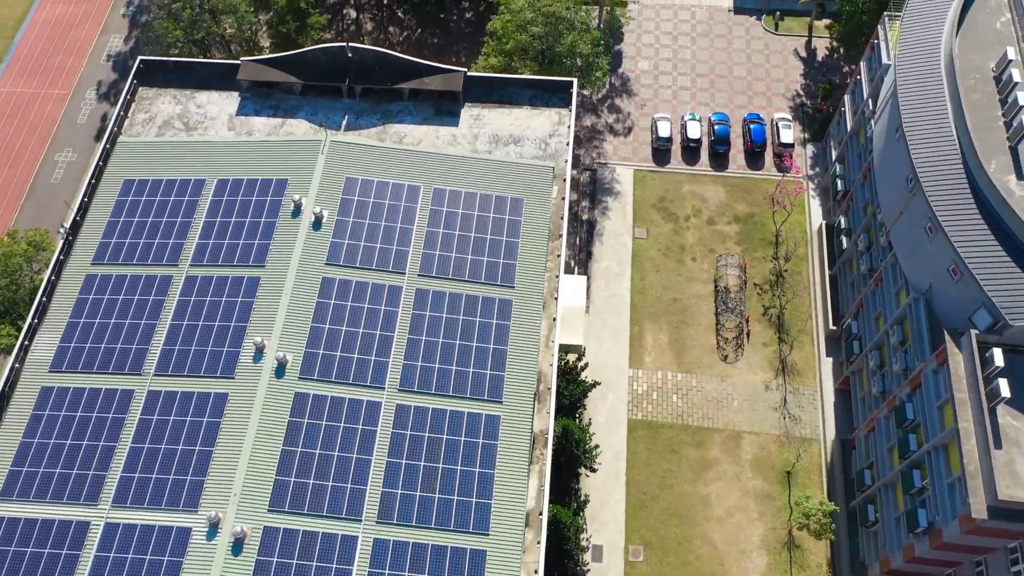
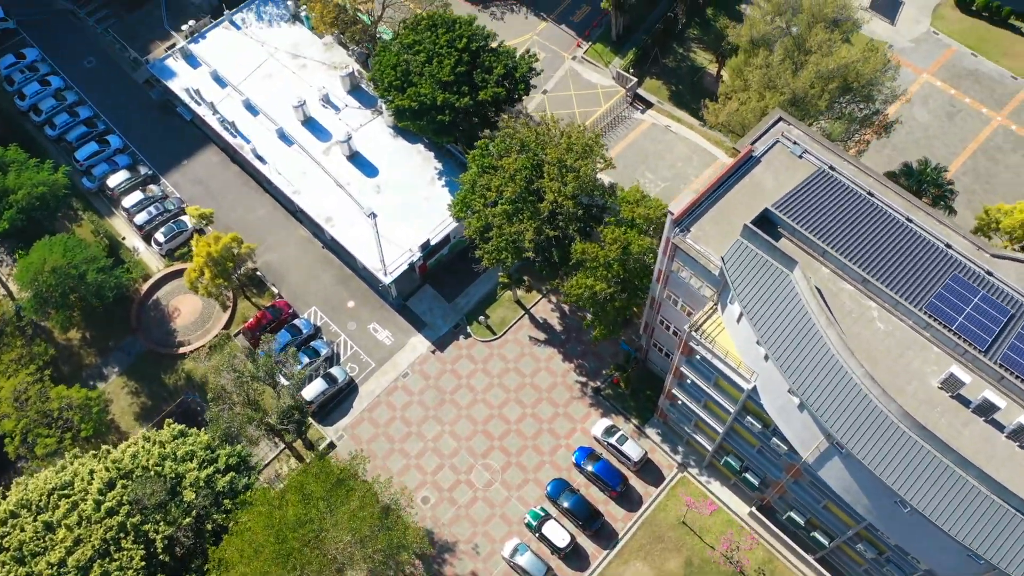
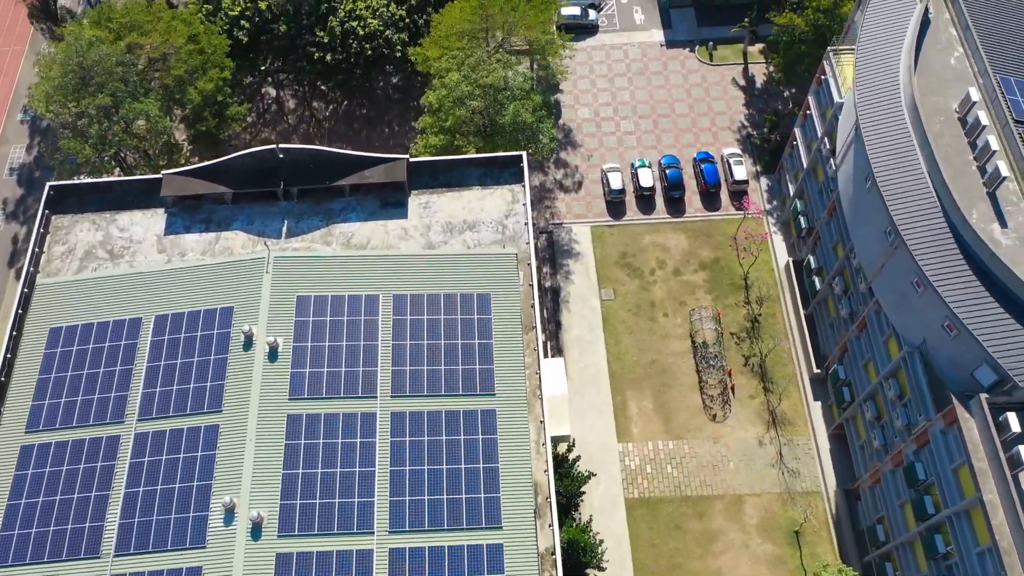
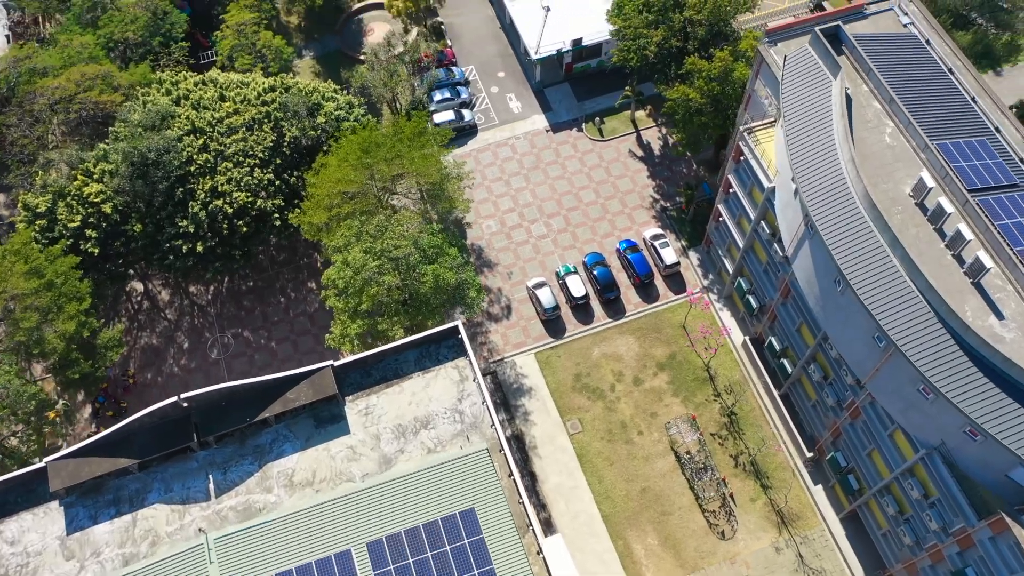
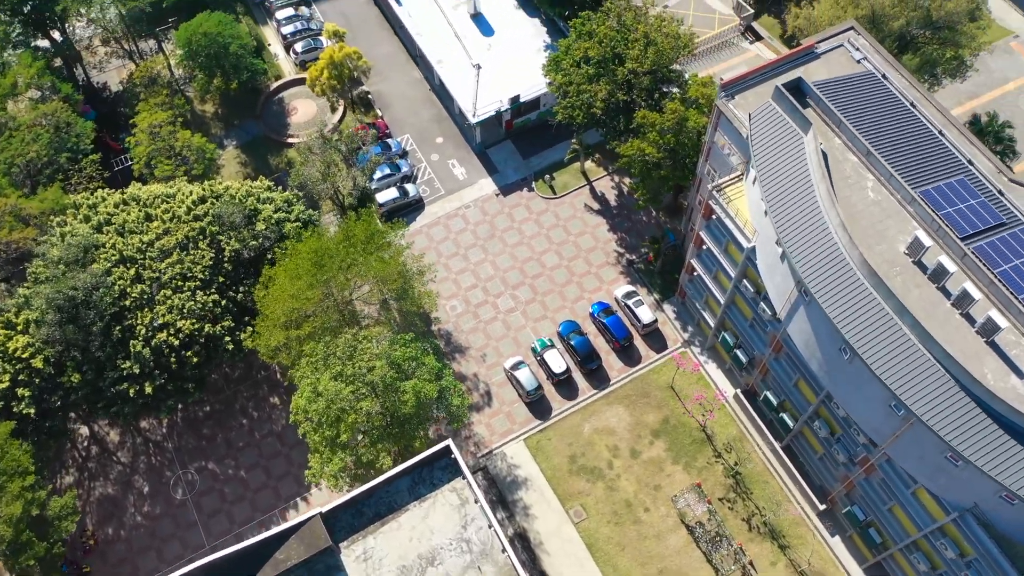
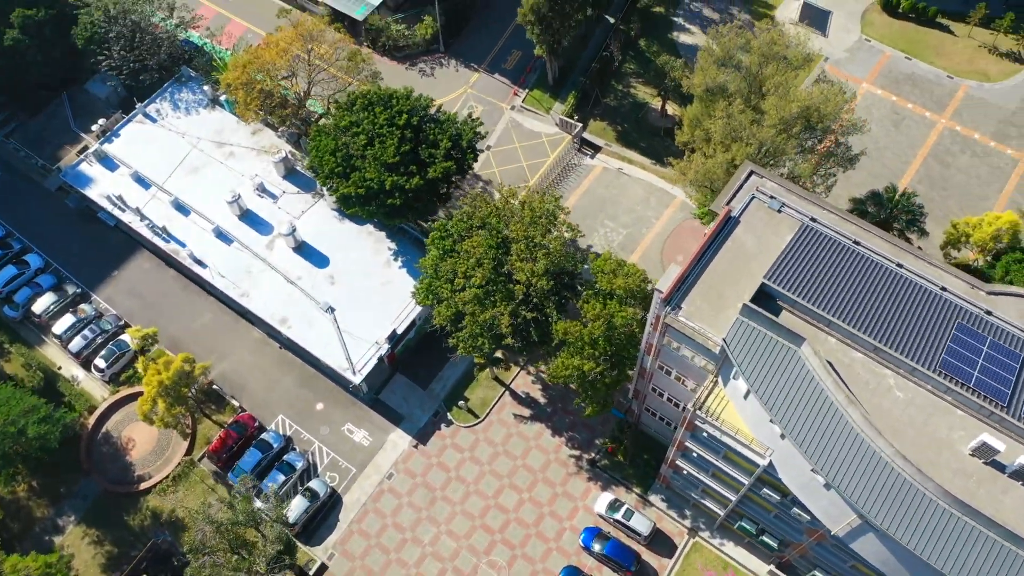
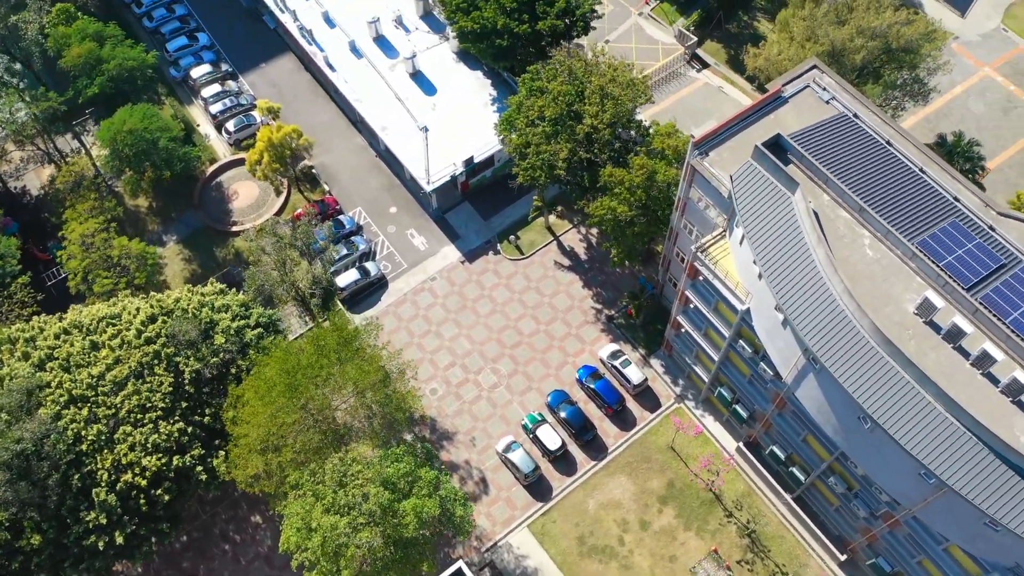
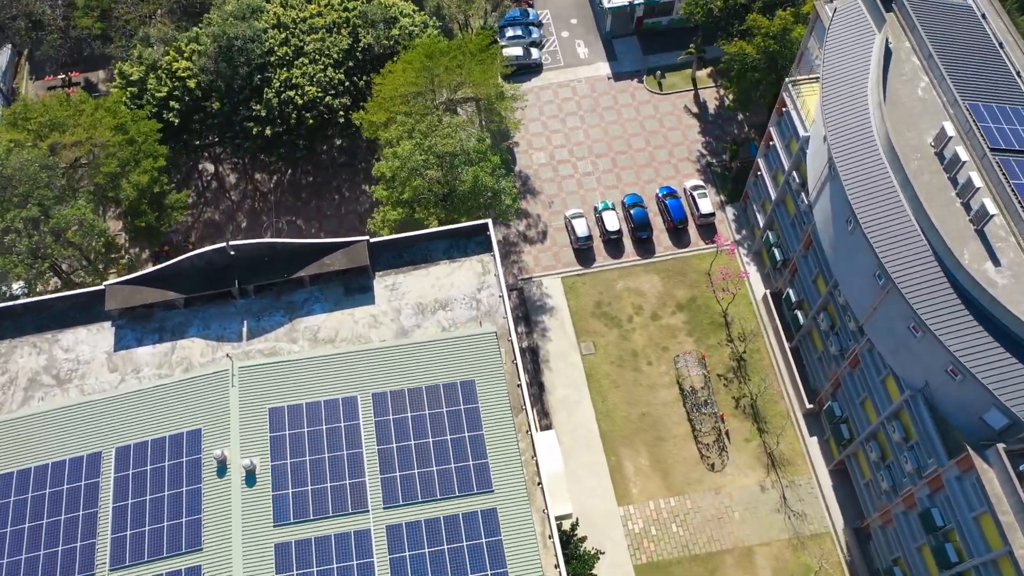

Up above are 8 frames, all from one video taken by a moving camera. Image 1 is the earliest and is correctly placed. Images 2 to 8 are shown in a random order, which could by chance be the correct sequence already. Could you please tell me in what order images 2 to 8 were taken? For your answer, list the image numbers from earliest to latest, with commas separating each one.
3, 8, 4, 5, 7, 2, 6
